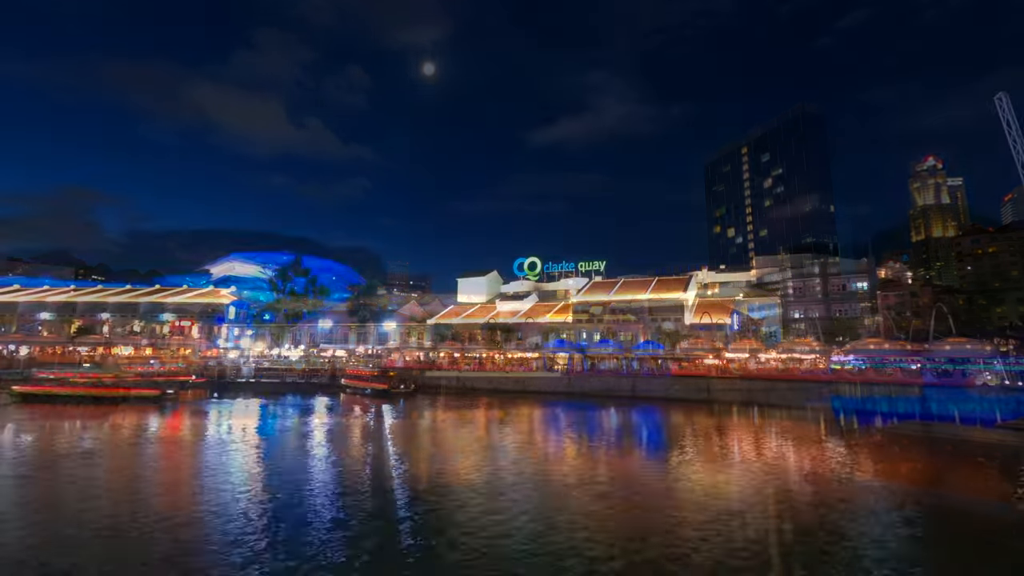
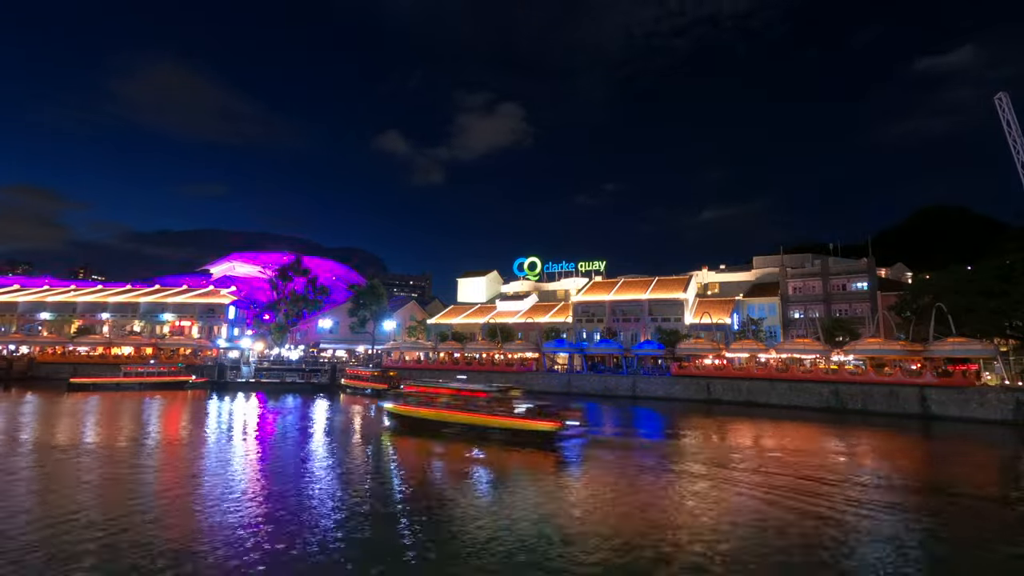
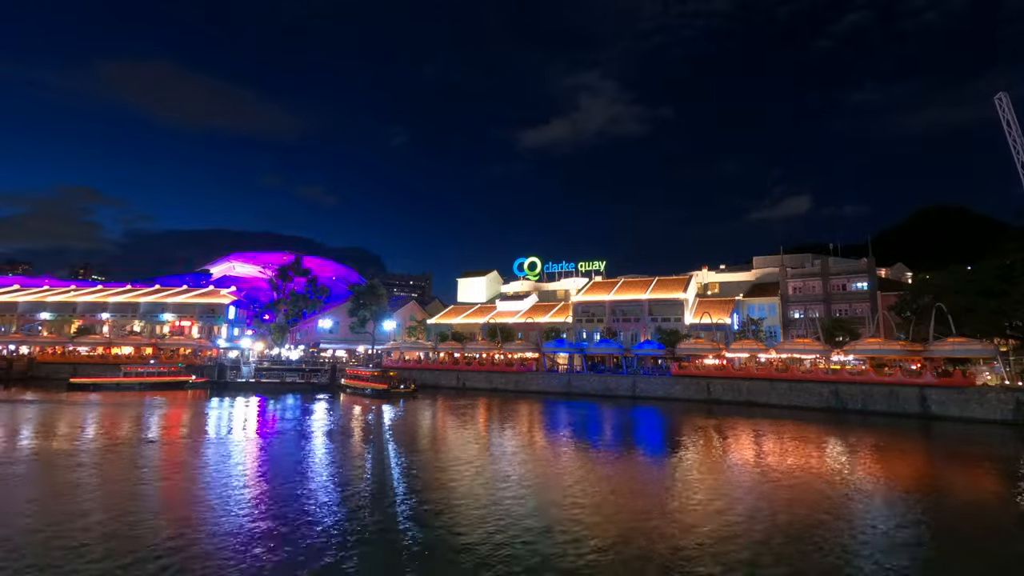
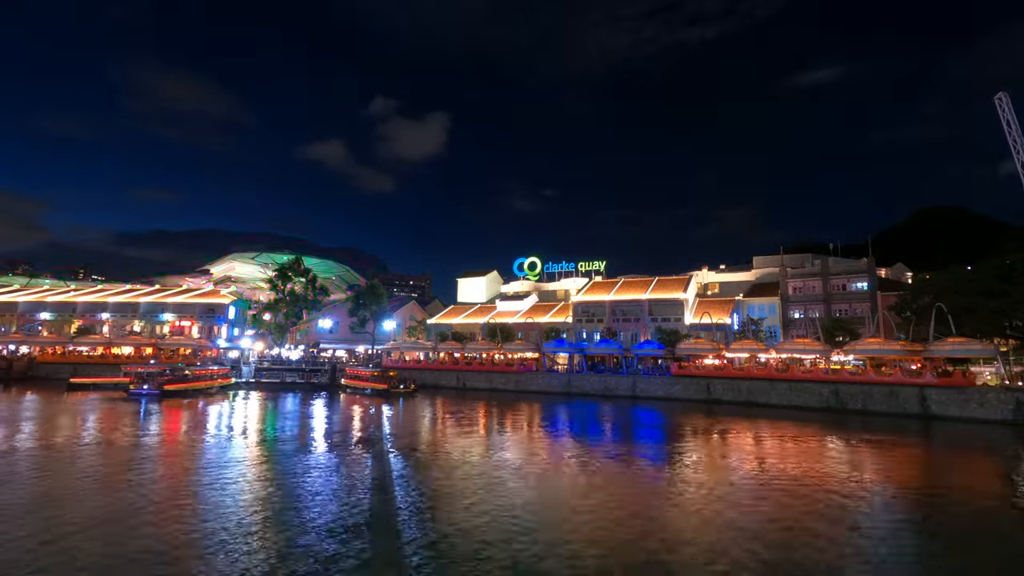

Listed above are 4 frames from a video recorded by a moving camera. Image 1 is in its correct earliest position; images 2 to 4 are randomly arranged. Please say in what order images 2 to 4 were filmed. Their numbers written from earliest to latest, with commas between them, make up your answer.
3, 2, 4
